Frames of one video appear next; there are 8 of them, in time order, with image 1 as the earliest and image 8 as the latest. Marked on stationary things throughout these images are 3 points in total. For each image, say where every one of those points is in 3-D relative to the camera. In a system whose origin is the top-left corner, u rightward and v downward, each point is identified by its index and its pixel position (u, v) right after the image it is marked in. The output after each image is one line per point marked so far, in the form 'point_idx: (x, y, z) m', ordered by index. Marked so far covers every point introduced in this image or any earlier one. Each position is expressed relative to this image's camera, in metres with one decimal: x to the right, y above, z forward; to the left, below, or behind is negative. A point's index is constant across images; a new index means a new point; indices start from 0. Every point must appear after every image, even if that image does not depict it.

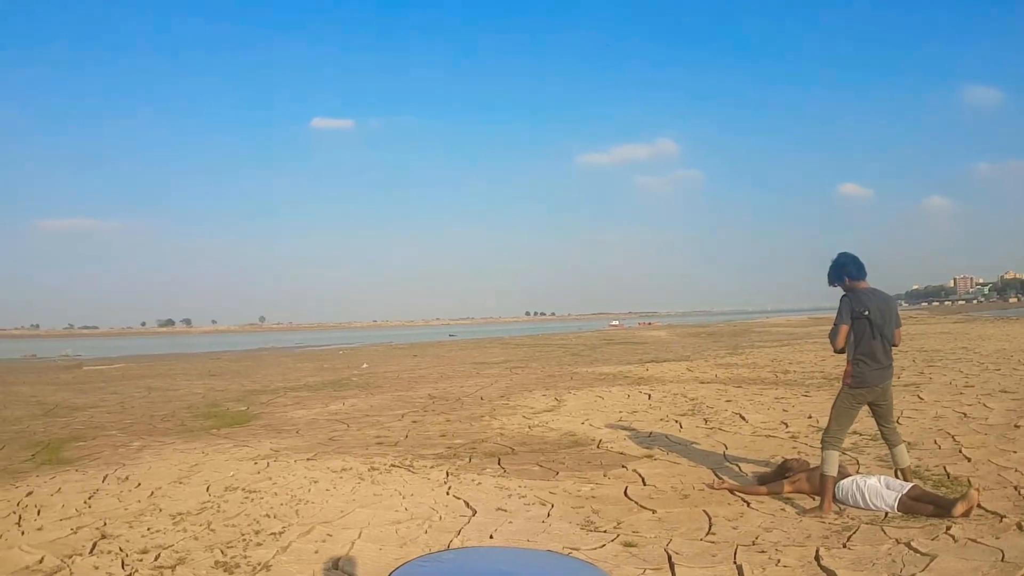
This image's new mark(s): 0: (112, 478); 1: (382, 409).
0: (-3.4, -1.6, +7.5) m
1: (-1.2, -1.2, +8.3) m
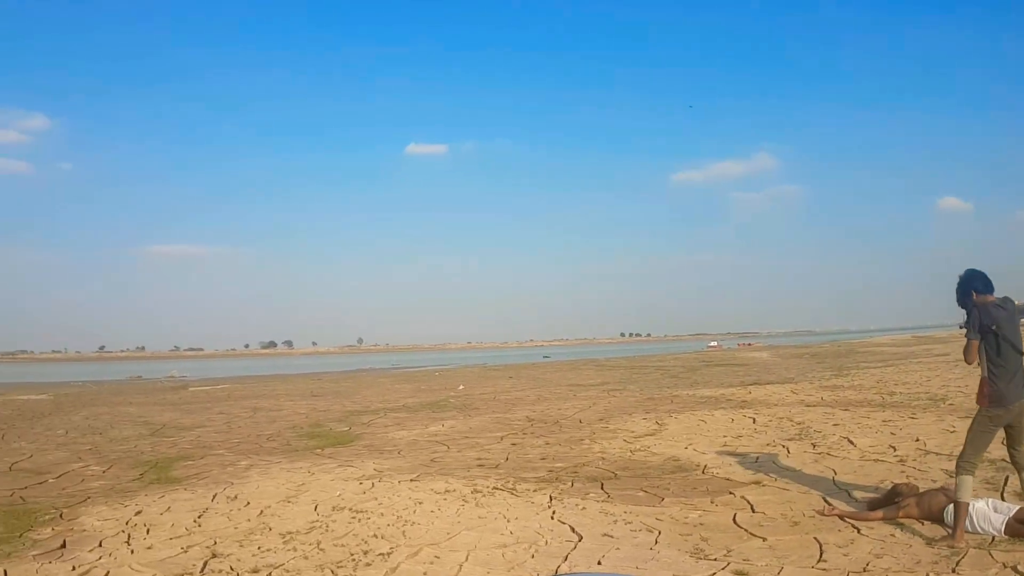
0: (-2.5, -1.8, +7.8) m
1: (-0.3, -1.4, +8.4) m
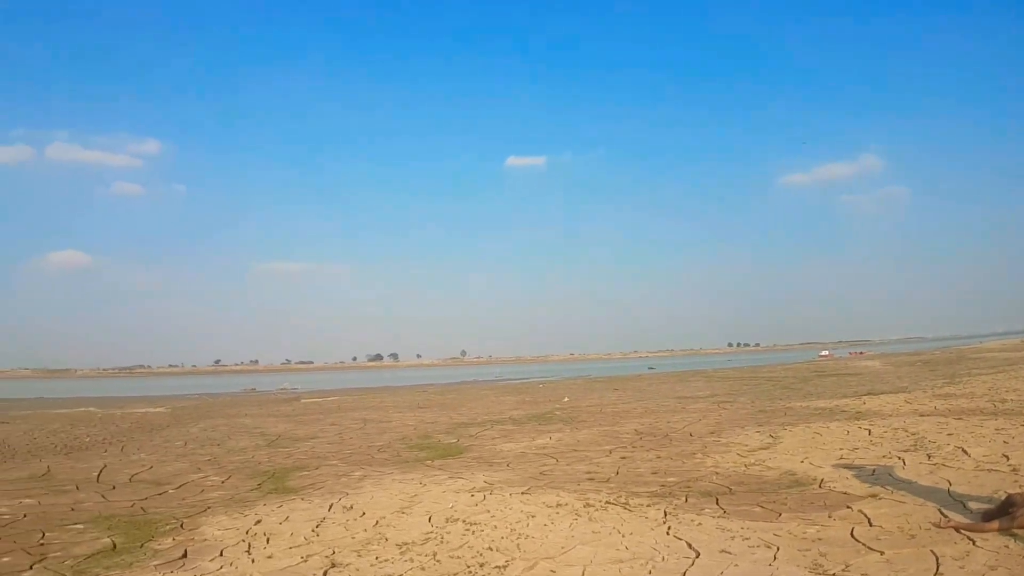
0: (-1.6, -2.0, +8.0) m
1: (+0.7, -1.5, +8.4) m
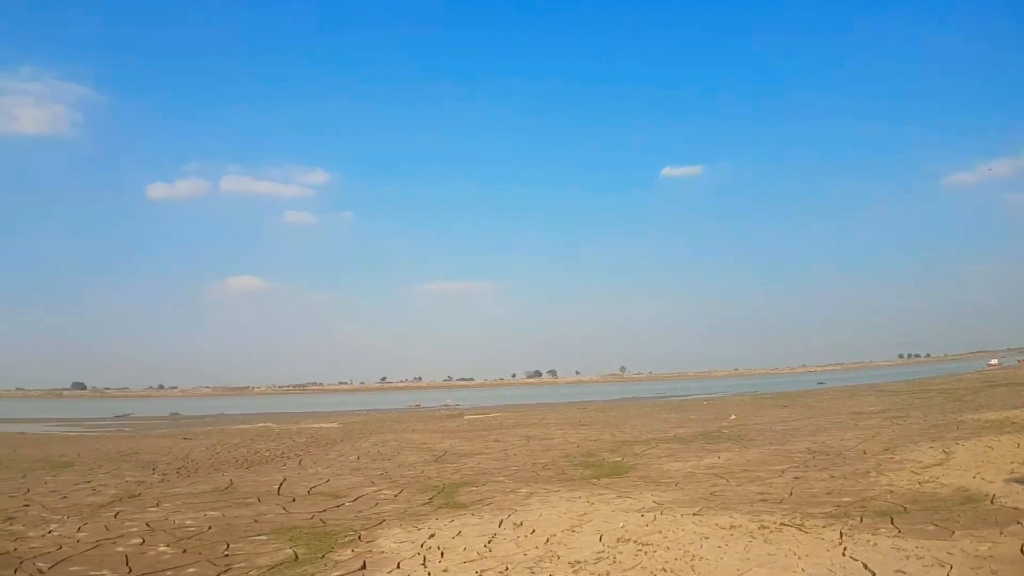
0: (0.0, -2.2, +8.2) m
1: (+2.3, -1.6, +8.3) m
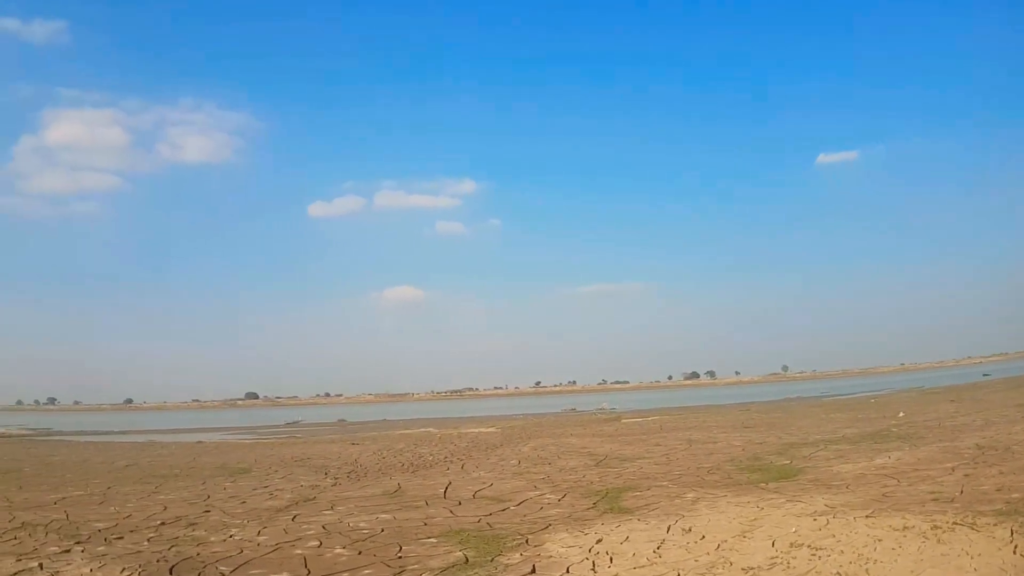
0: (+1.5, -2.2, +8.2) m
1: (+3.8, -1.6, +8.0) m
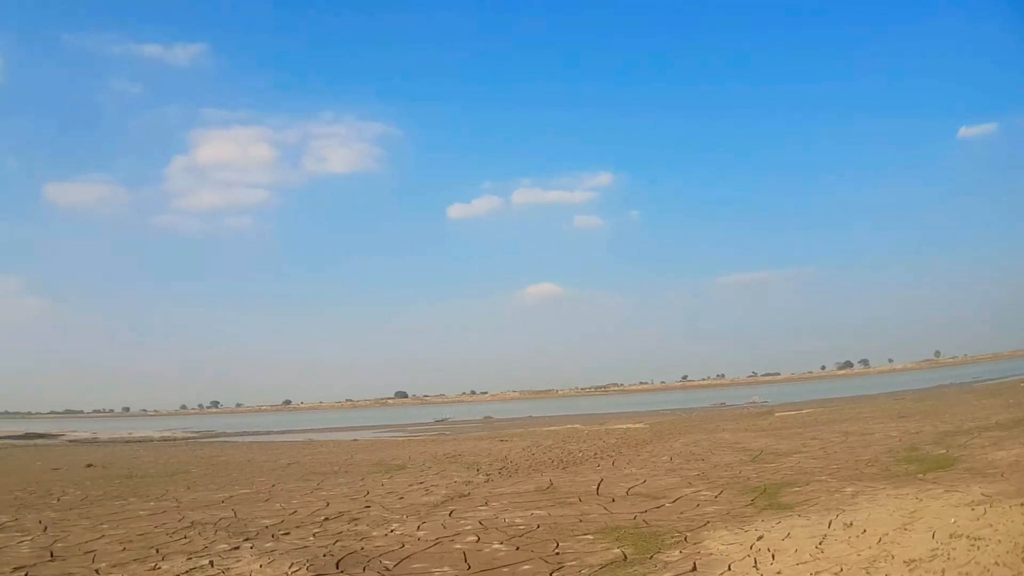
0: (+3.0, -2.2, +8.1) m
1: (+5.2, -1.4, +7.5) m
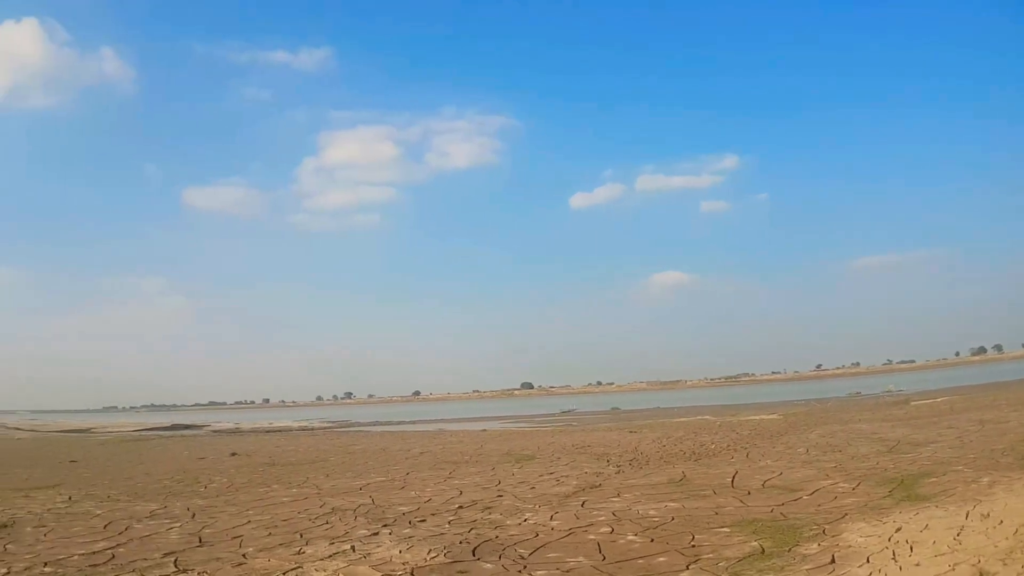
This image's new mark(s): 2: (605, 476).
0: (+4.3, -2.1, +8.0) m
1: (+6.3, -1.3, +7.1) m
2: (+1.9, -3.9, +18.4) m
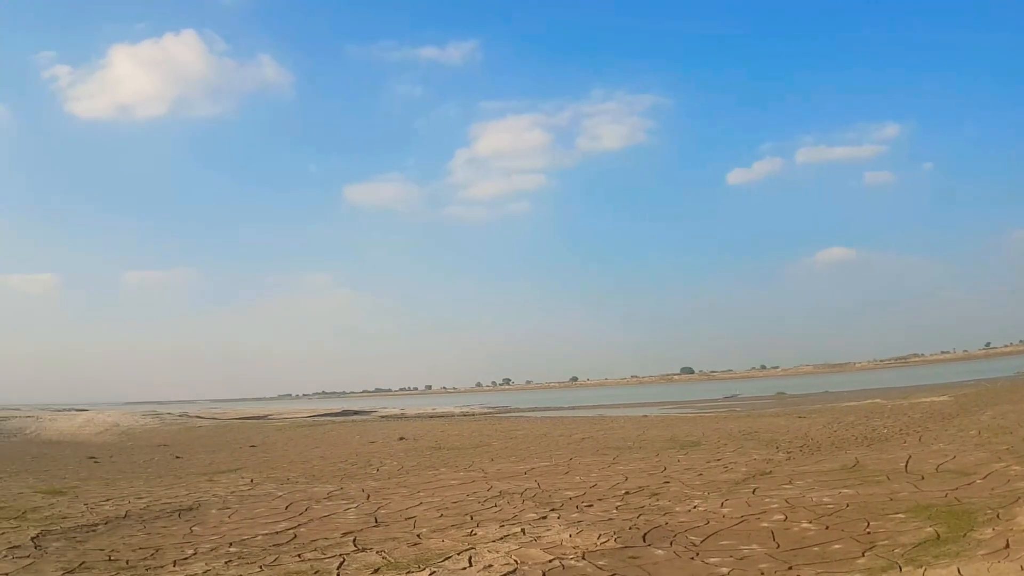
0: (+6.0, -2.0, +8.0) m
1: (+7.8, -1.2, +6.7) m
2: (+5.6, -3.7, +18.6) m
